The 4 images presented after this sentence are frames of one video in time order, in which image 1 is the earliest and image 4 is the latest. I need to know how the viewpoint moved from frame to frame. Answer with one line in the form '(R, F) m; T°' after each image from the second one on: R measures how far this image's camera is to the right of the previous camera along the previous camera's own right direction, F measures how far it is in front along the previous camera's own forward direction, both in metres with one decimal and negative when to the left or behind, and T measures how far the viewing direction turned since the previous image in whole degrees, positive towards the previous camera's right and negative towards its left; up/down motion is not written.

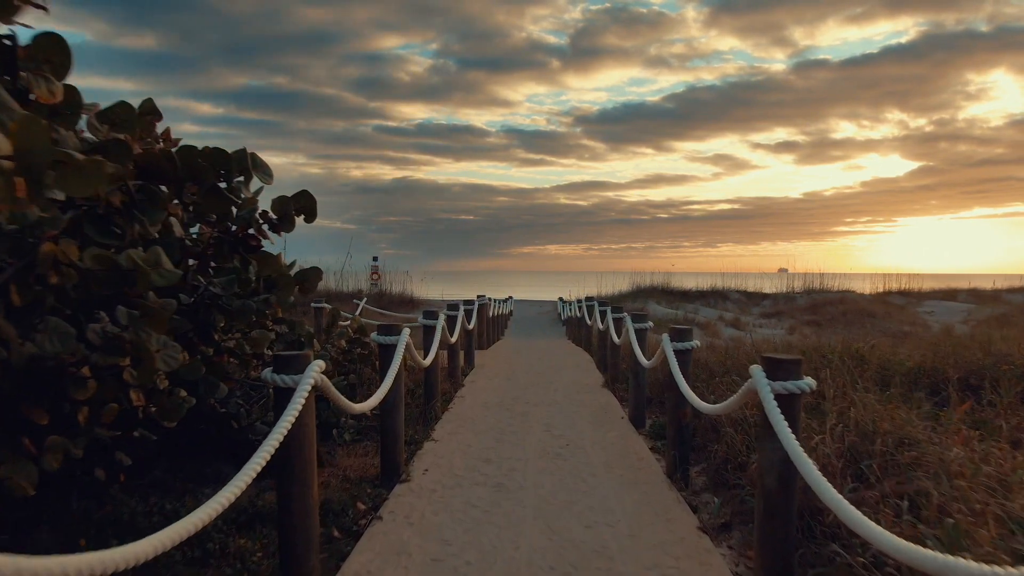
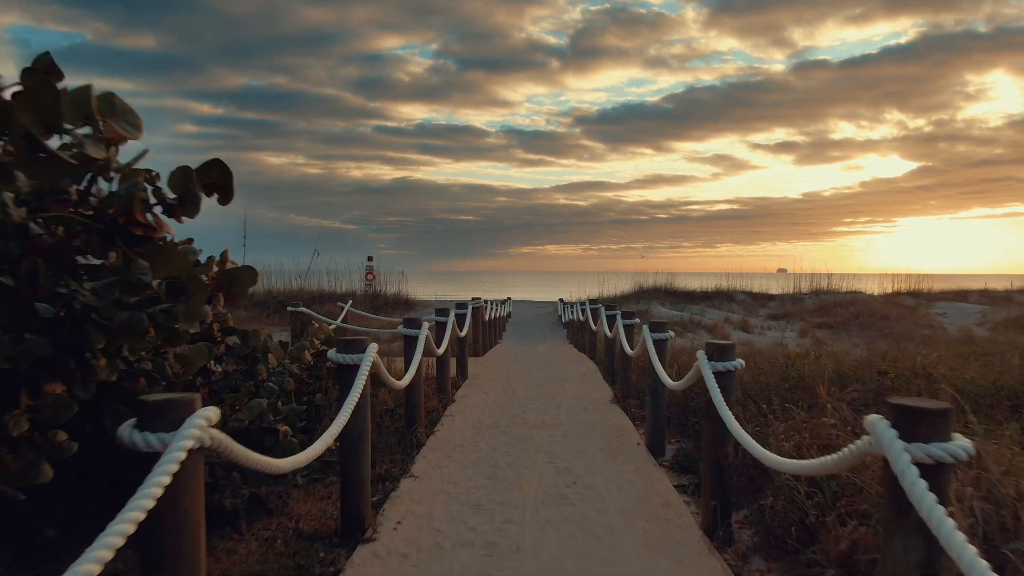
(0.0, +1.0) m; 0°
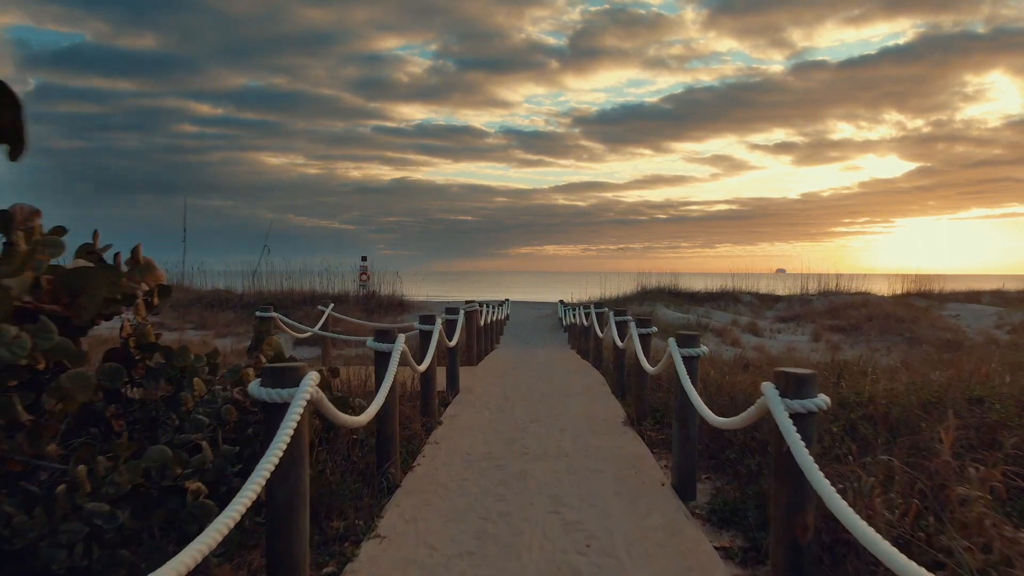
(0.0, +1.0) m; 0°
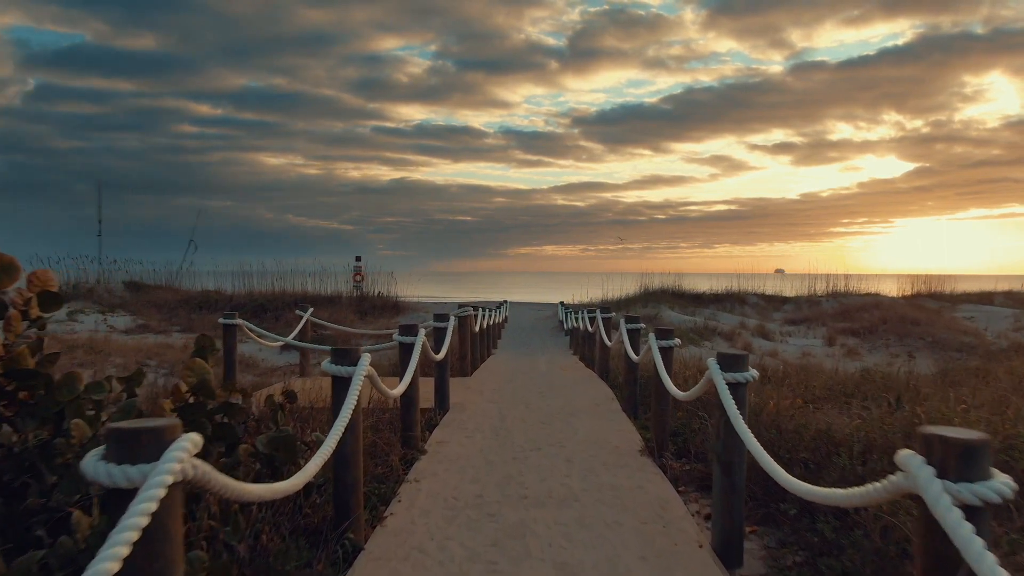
(0.0, +1.0) m; 0°
